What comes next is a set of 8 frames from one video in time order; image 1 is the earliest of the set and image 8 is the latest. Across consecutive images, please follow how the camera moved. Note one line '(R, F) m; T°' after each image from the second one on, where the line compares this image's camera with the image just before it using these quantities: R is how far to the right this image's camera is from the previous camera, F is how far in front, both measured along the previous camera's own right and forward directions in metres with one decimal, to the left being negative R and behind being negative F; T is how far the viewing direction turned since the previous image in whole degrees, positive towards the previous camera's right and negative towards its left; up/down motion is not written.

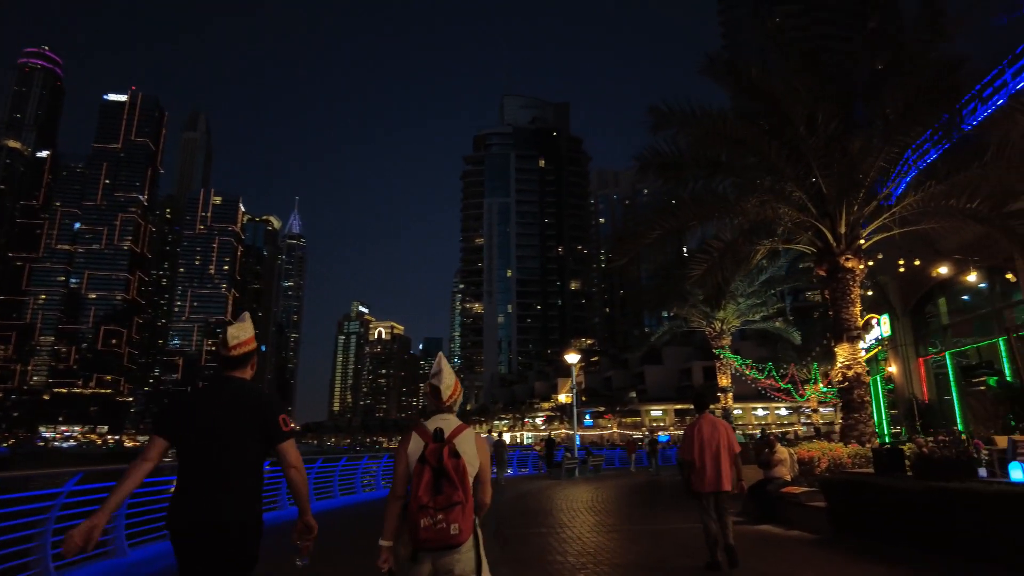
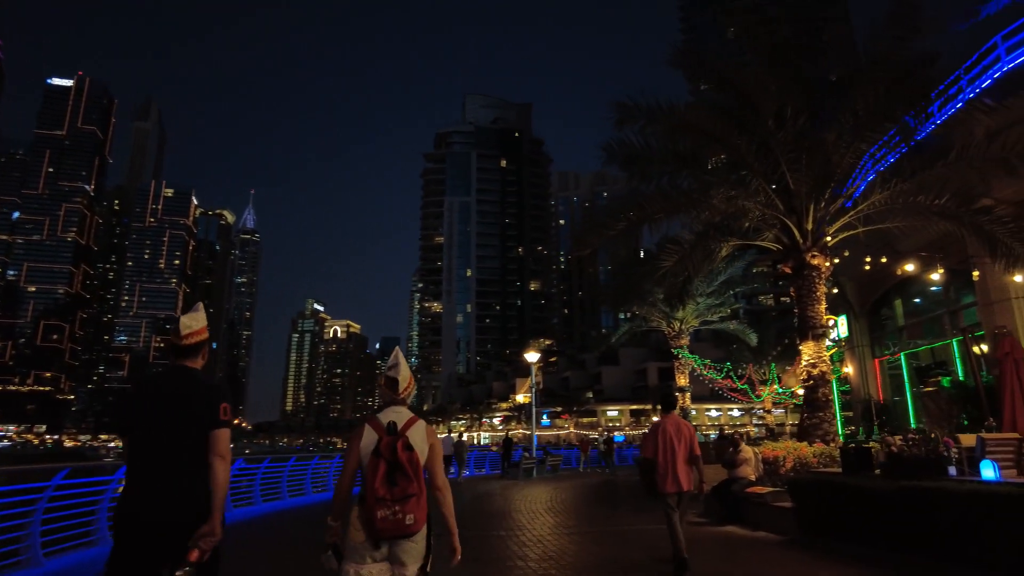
(0.0, +0.5) m; +4°
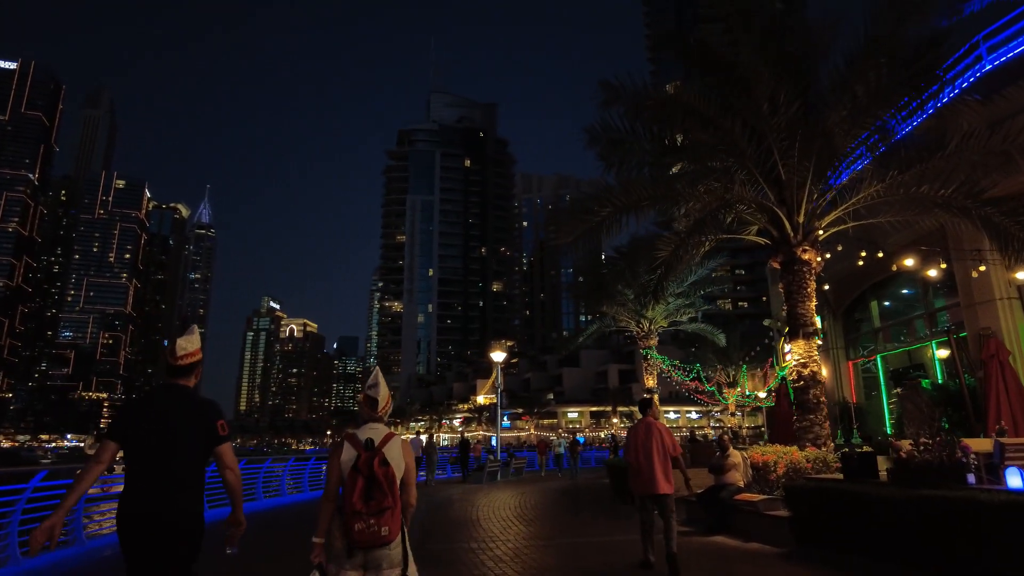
(-0.2, +0.8) m; +3°
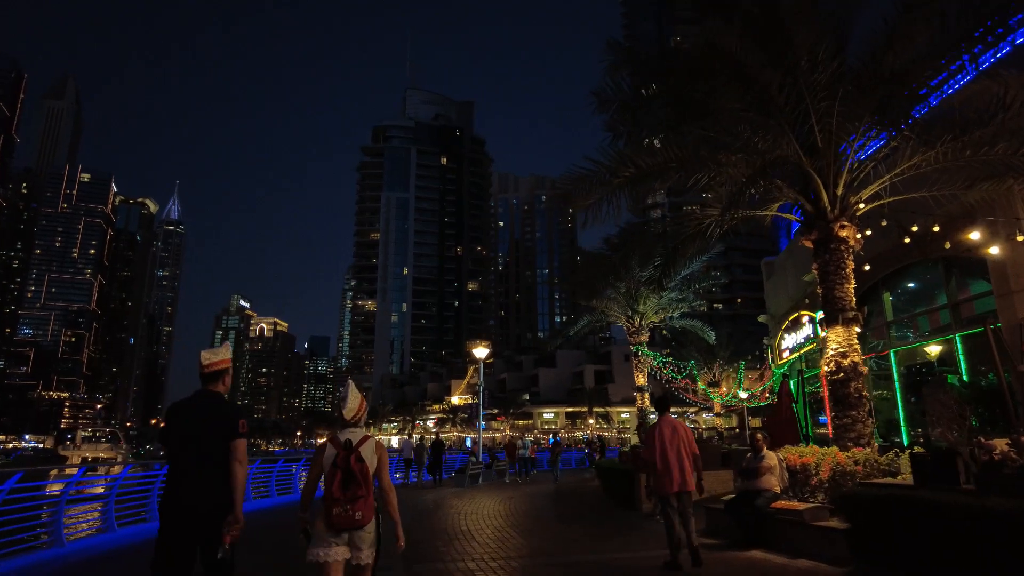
(-0.4, +1.4) m; +2°
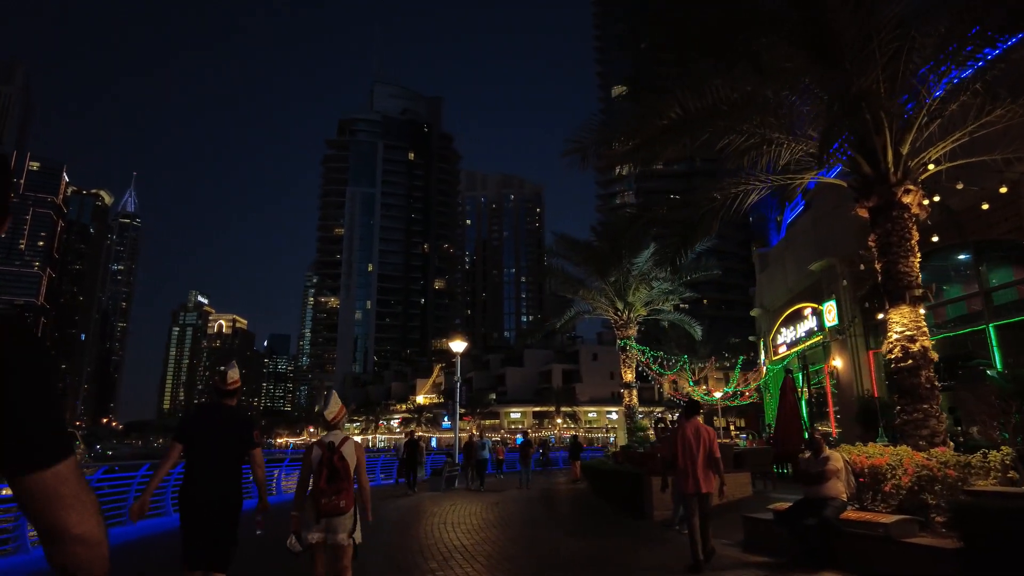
(-0.6, +1.6) m; +3°
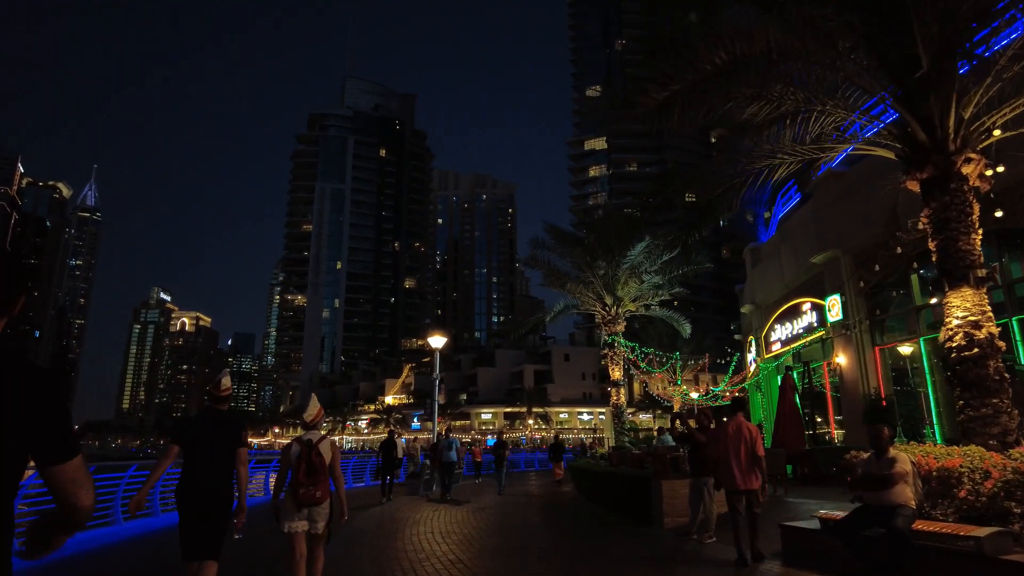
(-0.5, +1.1) m; +3°
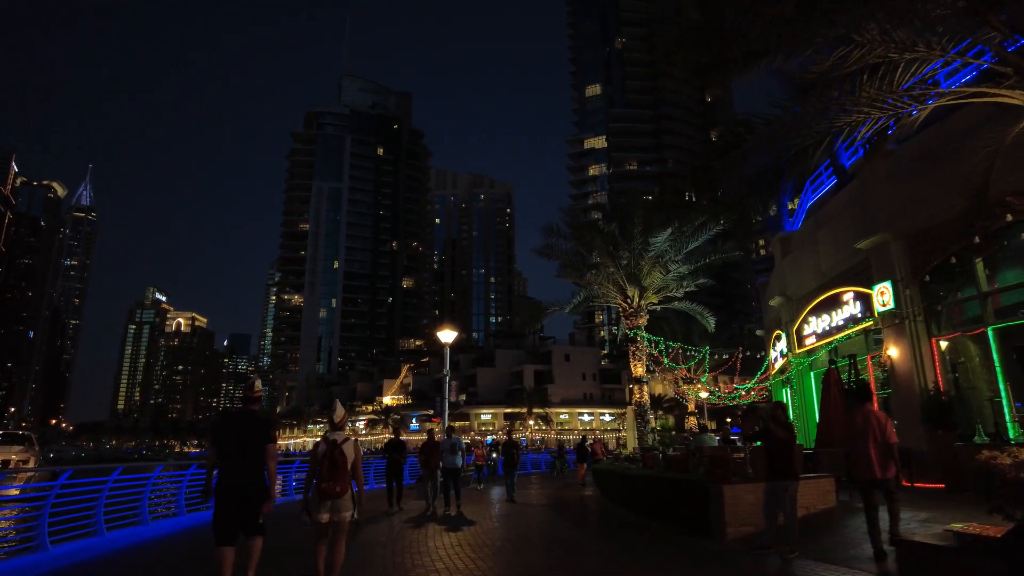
(-0.6, +1.3) m; 0°
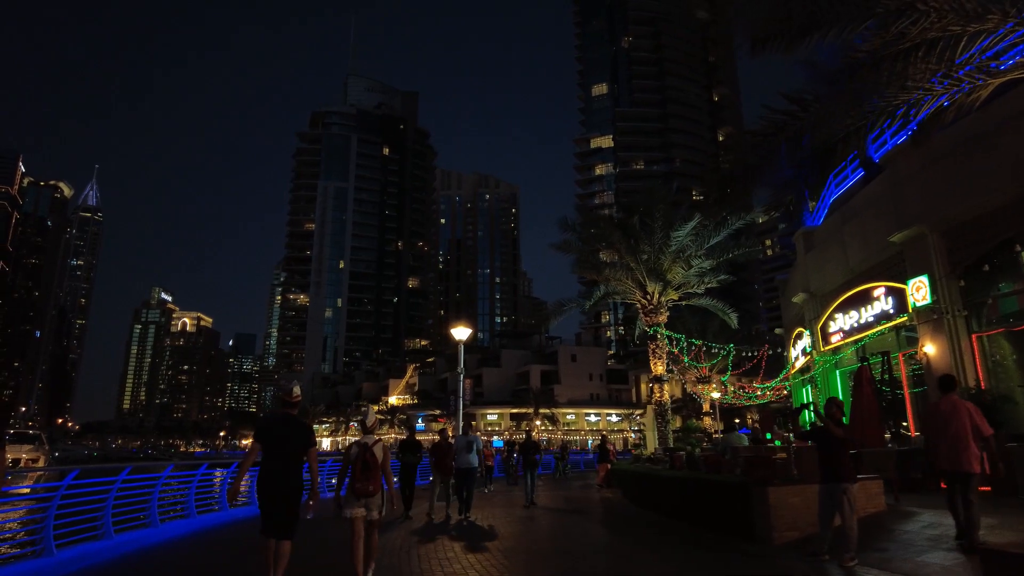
(-0.4, +0.5) m; 0°
